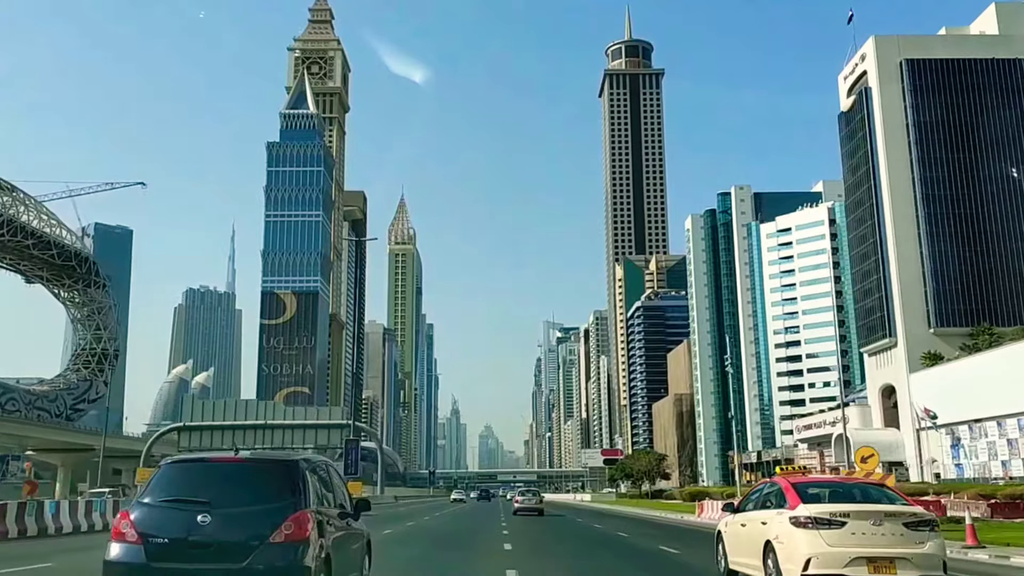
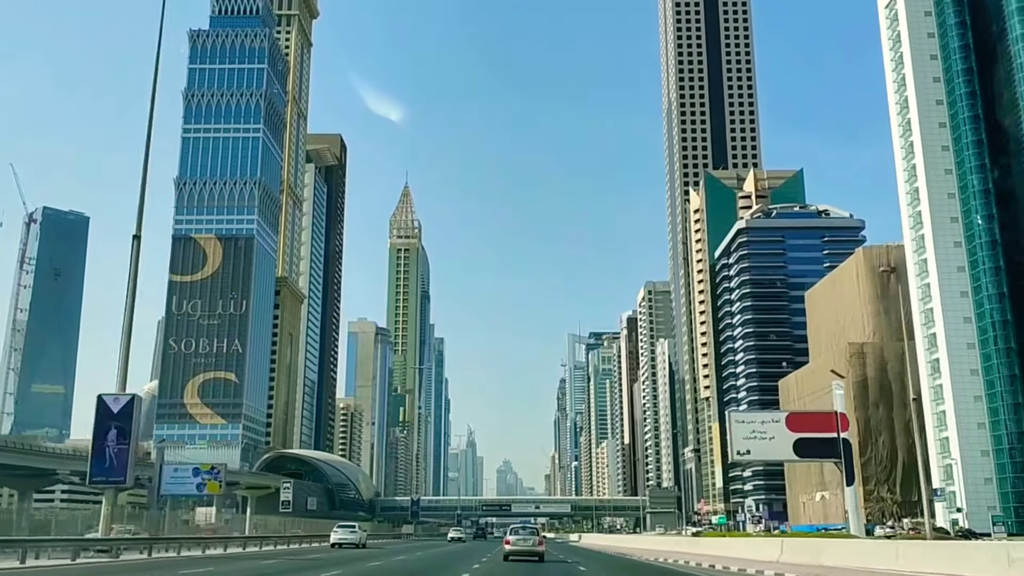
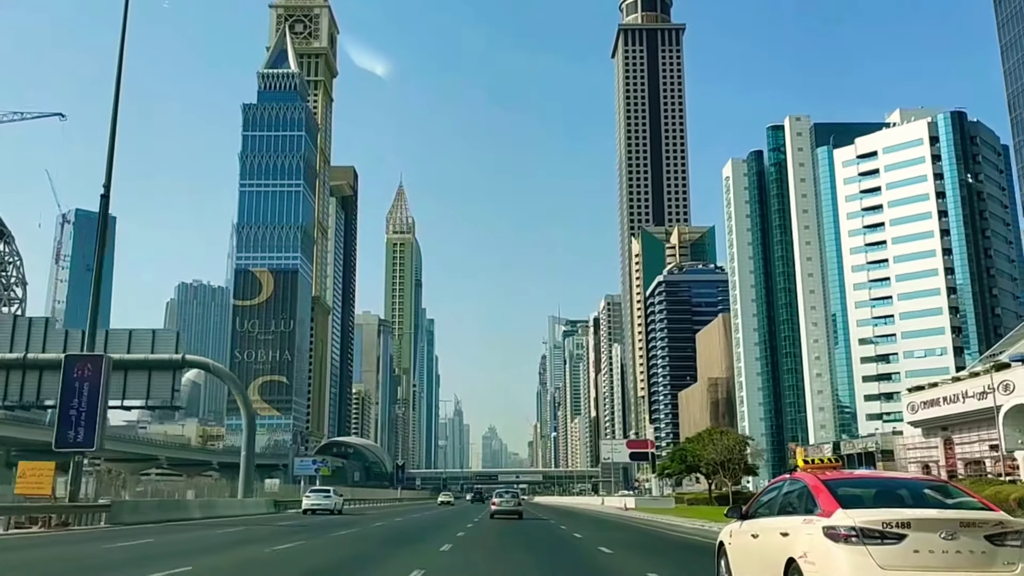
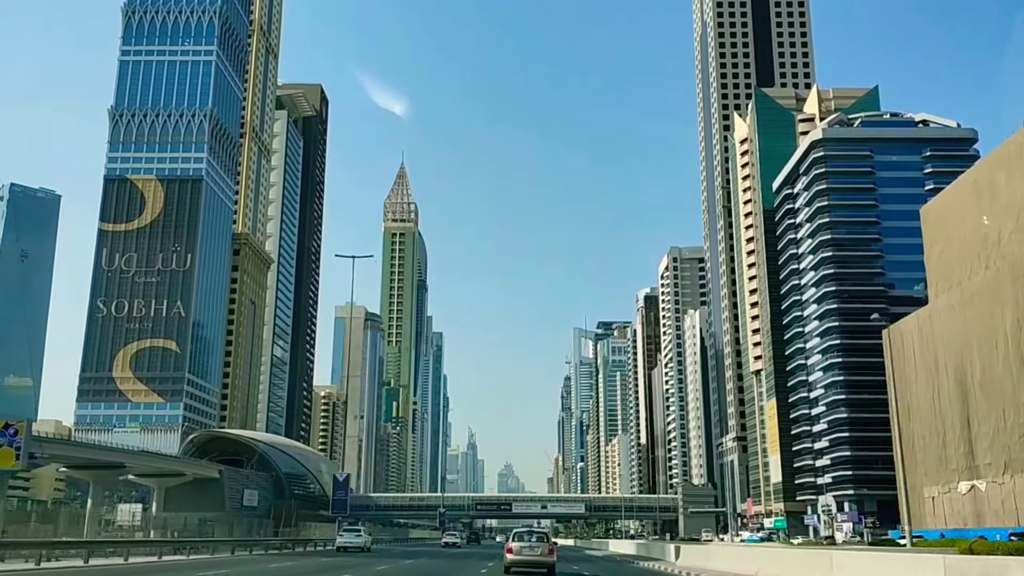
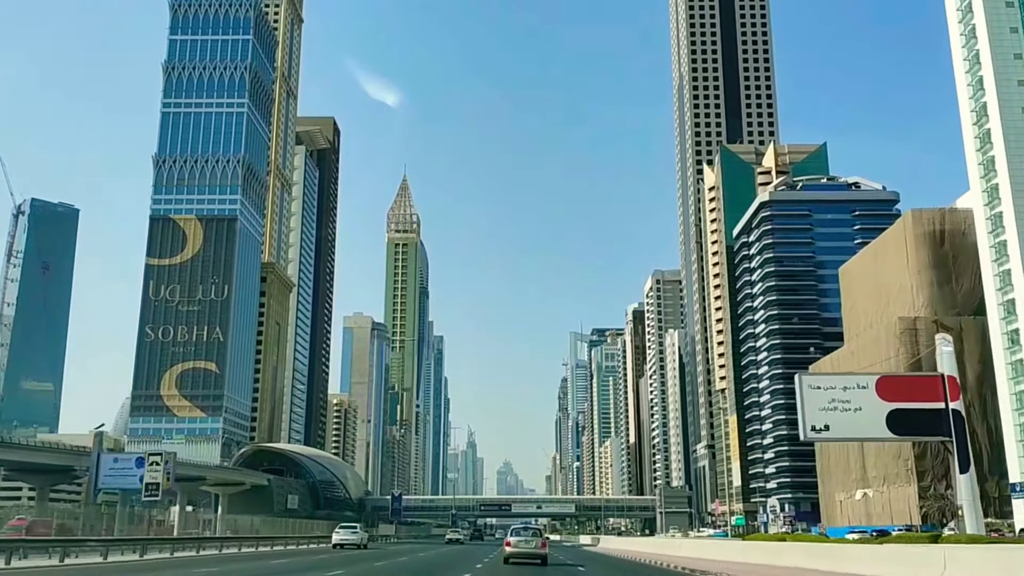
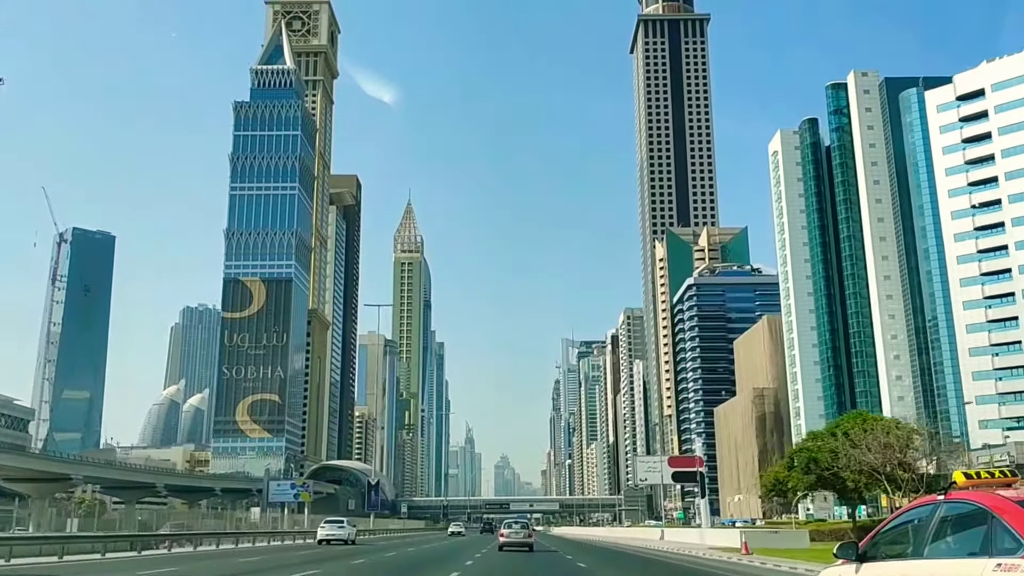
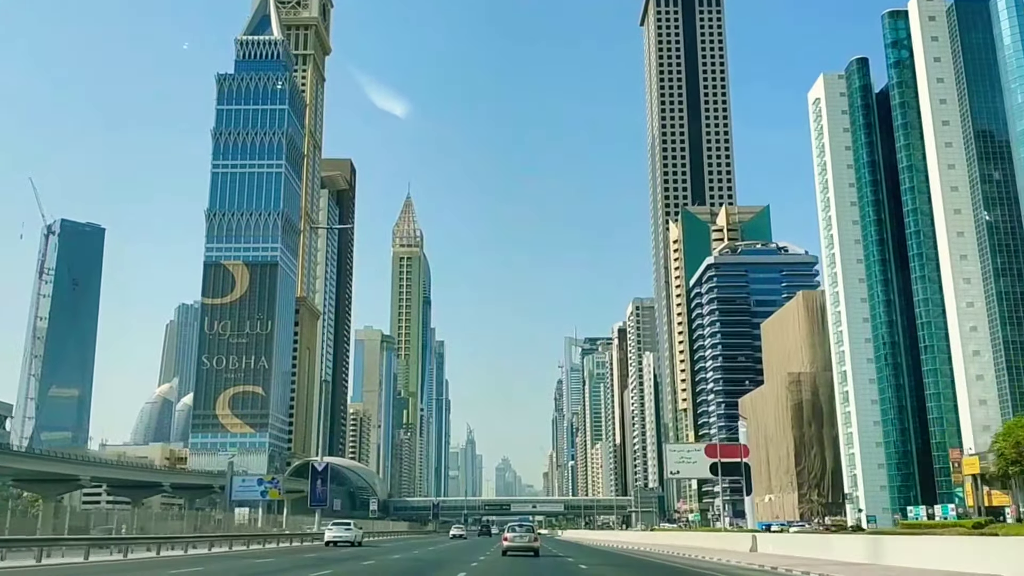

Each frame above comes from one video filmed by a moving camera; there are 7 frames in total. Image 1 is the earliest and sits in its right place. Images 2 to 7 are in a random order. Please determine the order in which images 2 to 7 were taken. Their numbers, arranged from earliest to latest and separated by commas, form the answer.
3, 6, 7, 2, 5, 4
